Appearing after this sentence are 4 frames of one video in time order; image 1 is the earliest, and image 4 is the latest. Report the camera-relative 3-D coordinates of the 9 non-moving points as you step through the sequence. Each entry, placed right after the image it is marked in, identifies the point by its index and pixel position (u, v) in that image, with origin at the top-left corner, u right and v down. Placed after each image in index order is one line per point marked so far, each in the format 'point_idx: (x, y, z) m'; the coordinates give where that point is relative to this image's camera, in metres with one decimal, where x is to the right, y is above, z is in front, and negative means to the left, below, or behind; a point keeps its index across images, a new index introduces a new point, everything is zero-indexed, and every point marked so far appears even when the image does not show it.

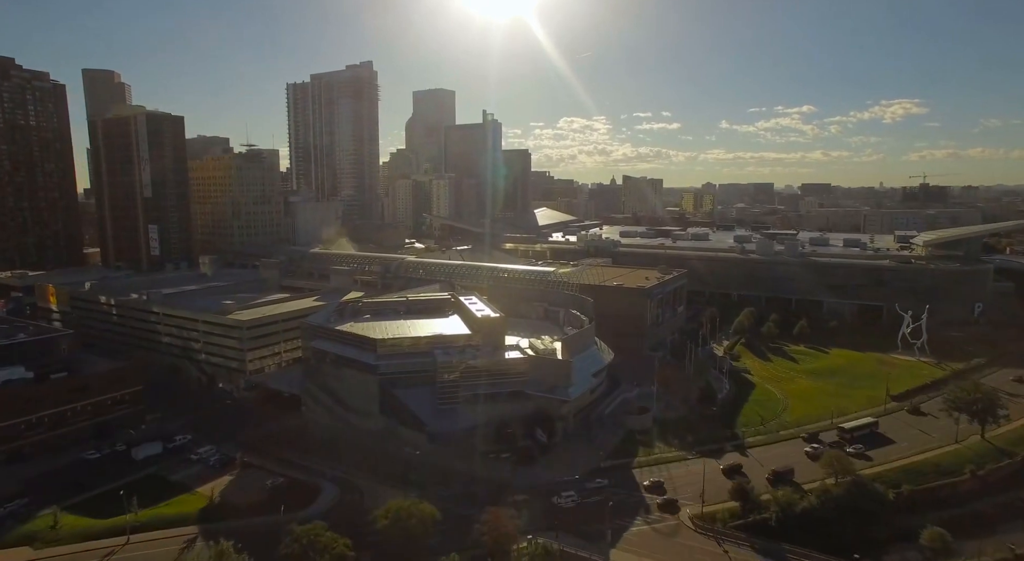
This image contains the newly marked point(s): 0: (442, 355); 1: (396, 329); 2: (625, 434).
0: (-2.1, -2.3, +18.6) m
1: (-3.7, -1.6, +19.9) m
2: (+3.3, -4.5, +18.2) m
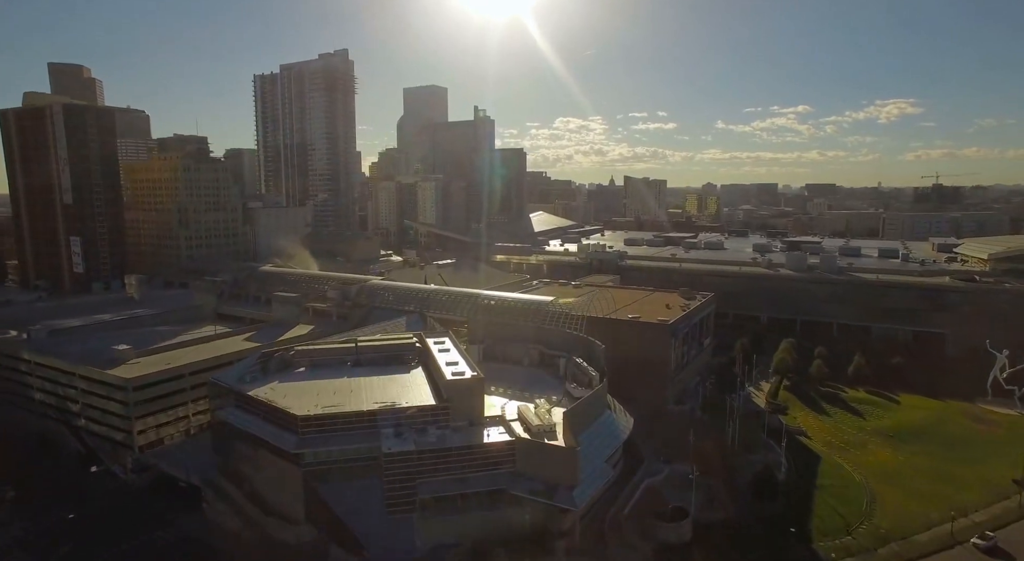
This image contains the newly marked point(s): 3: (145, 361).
0: (-2.5, -3.3, +13.0) m
1: (-4.1, -2.6, +14.4) m
2: (+2.9, -5.6, +12.7) m
3: (-10.1, -2.2, +17.1) m
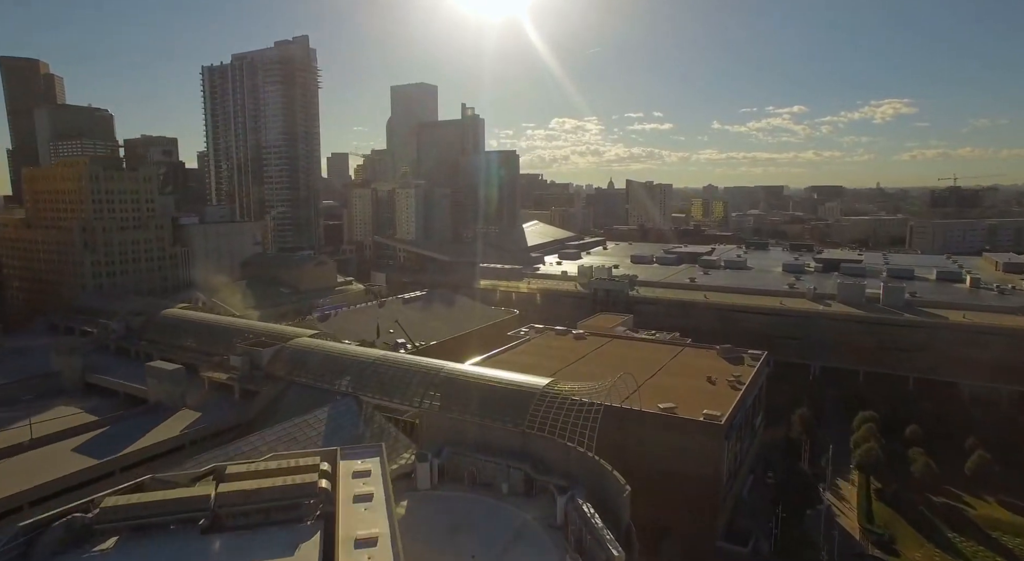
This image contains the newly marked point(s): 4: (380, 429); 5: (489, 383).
0: (-3.0, -4.9, +6.2) m
1: (-4.7, -4.2, +7.5) m
2: (+2.4, -7.2, +5.9) m
3: (-10.7, -3.8, +10.2) m
4: (-3.0, -3.1, +13.9) m
5: (-0.8, -2.4, +14.2) m
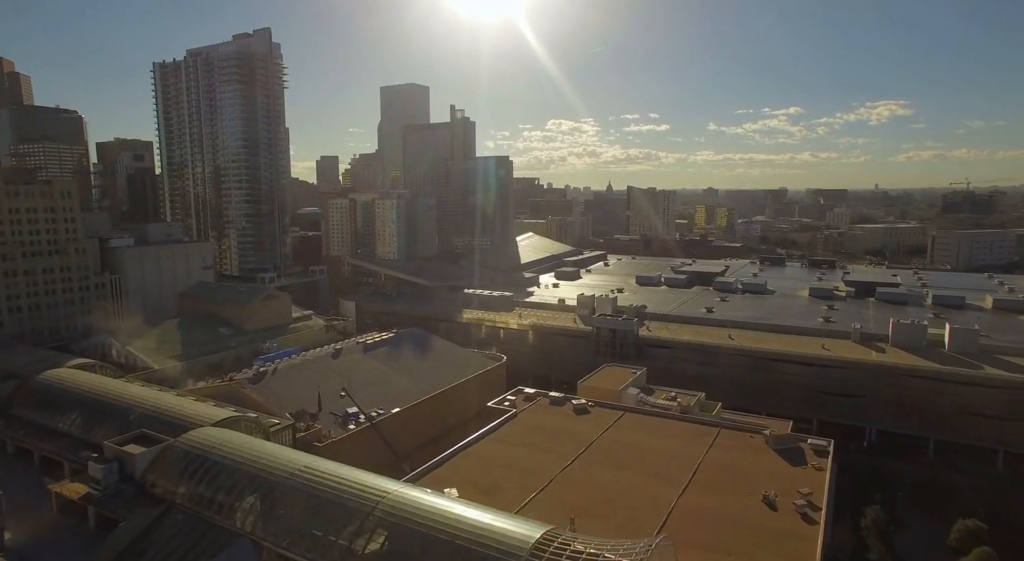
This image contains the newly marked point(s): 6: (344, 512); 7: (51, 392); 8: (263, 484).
0: (-3.4, -6.3, +1.3) m
1: (-5.1, -5.6, +2.7) m
2: (+2.0, -8.6, +1.1) m
3: (-11.1, -5.3, +5.3) m
4: (-3.5, -4.5, +9.1) m
5: (-1.2, -3.8, +9.4) m
6: (-2.8, -3.7, +10.2) m
7: (-11.9, -2.8, +16.0) m
8: (-4.5, -3.5, +11.1) m
